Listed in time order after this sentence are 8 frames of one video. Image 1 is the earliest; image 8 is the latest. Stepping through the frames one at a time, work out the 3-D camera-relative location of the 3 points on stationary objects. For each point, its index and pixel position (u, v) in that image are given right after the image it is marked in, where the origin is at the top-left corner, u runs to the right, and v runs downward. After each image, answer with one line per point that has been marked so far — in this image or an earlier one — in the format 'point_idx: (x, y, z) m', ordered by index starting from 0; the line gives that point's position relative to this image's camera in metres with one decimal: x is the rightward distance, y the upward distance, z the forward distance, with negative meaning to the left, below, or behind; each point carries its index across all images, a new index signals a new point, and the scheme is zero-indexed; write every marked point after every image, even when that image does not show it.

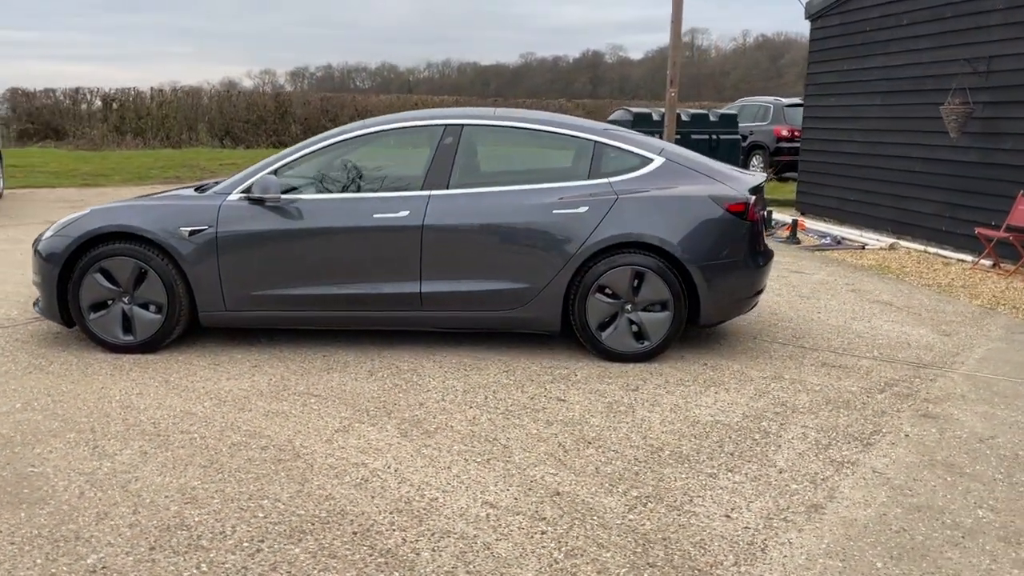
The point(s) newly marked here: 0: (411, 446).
0: (-0.4, -0.7, +3.8) m
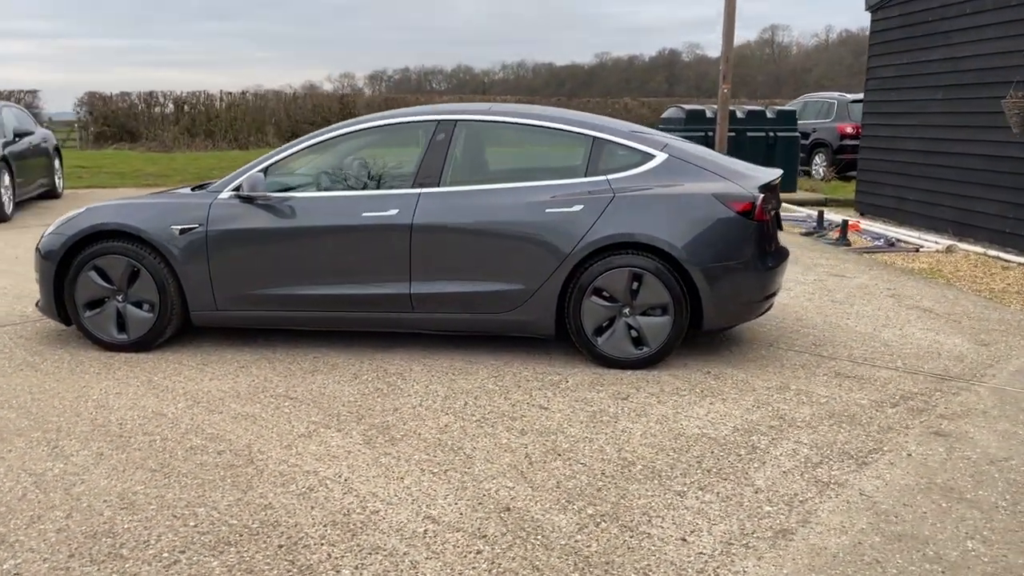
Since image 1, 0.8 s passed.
0: (-0.6, -0.7, +3.7) m
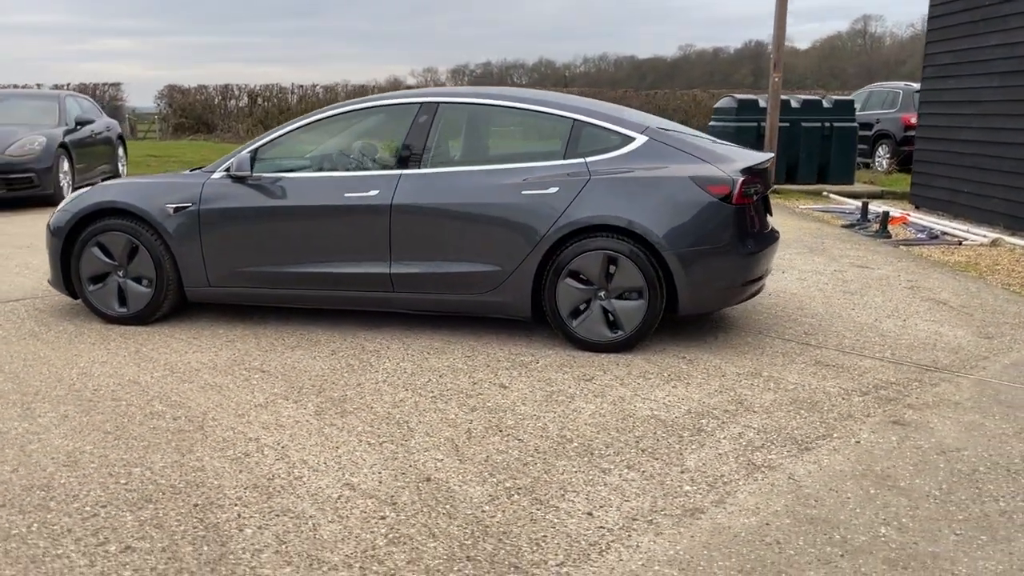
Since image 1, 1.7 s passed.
0: (-0.8, -0.6, +3.8) m
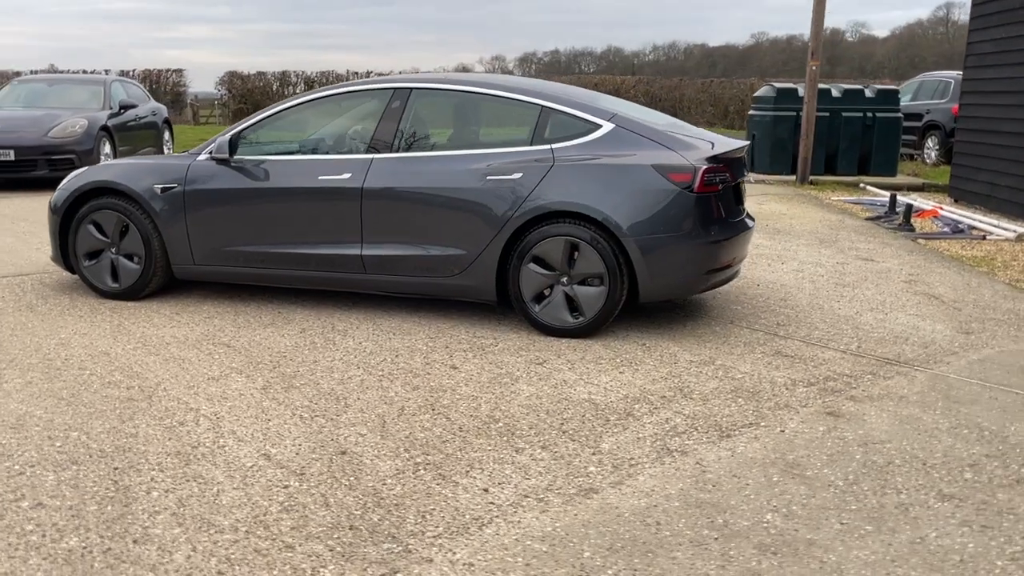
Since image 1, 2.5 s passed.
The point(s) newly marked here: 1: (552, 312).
0: (-1.1, -0.5, +3.9) m
1: (+0.2, -0.1, +4.9) m
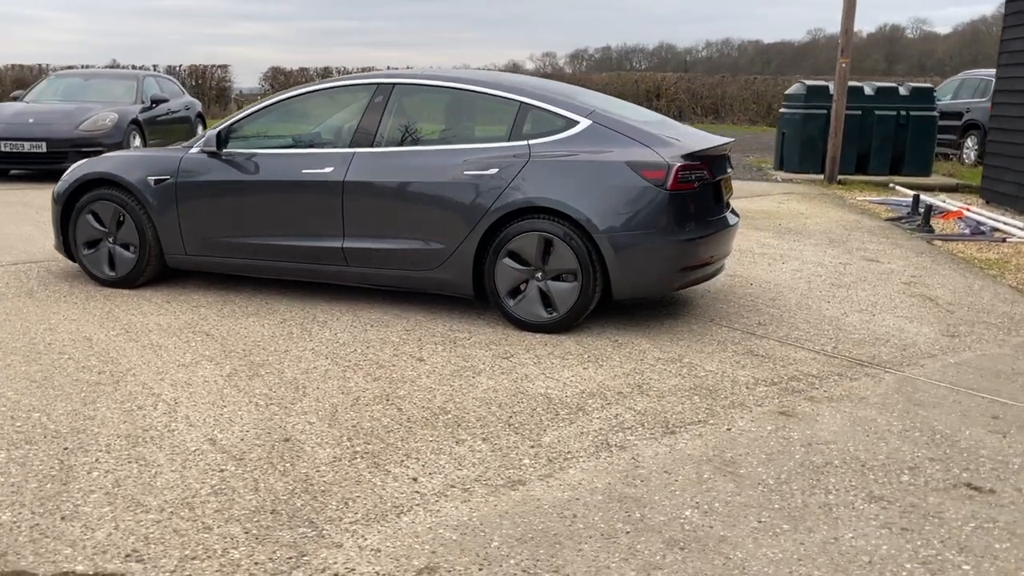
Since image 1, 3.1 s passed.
0: (-1.3, -0.4, +4.0) m
1: (+0.1, -0.1, +4.9) m
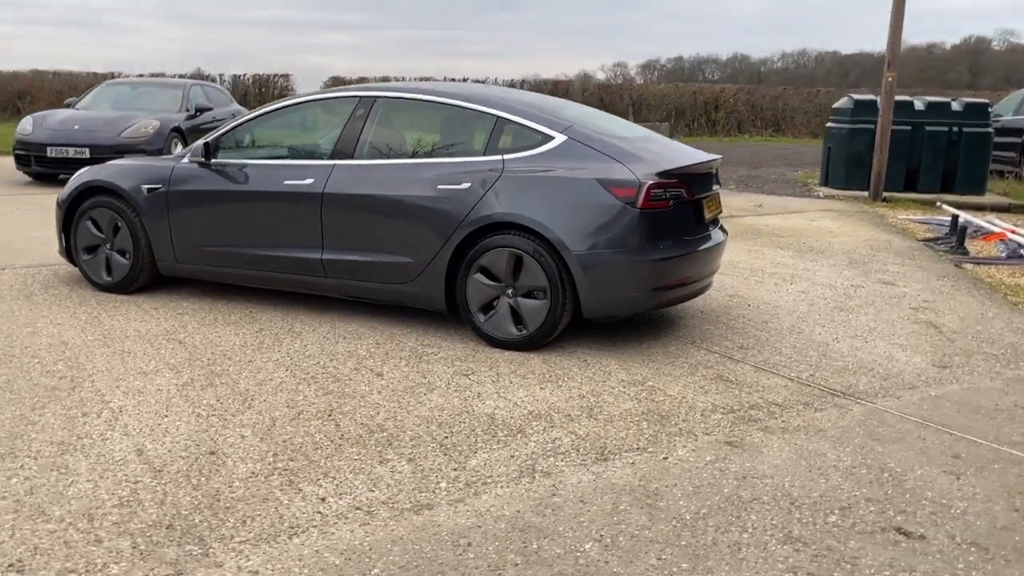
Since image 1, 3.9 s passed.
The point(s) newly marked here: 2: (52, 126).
0: (-1.5, -0.5, +4.1) m
1: (-0.1, -0.2, +4.9) m
2: (-5.8, +2.0, +11.6) m
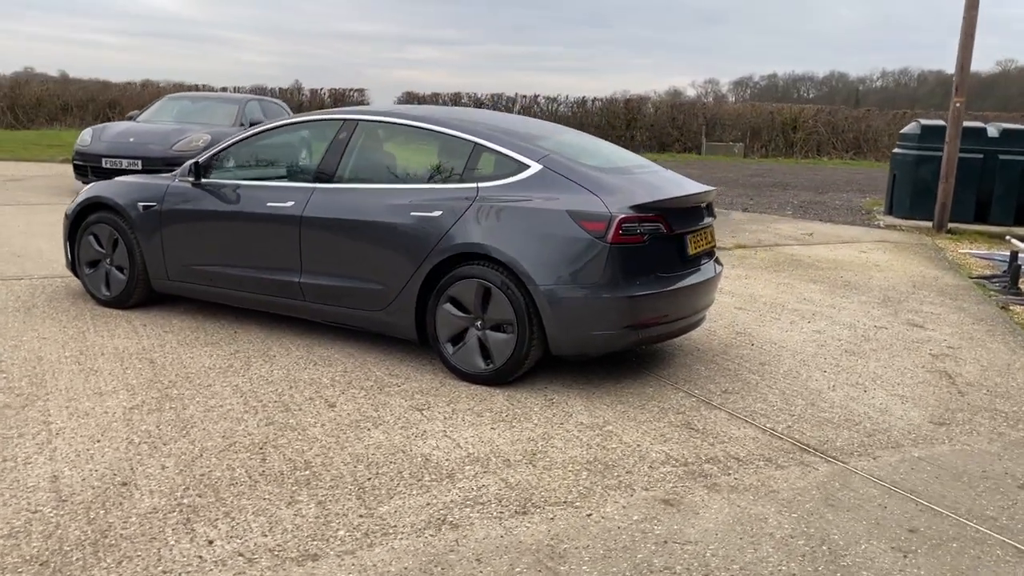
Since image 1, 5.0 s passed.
0: (-1.8, -0.6, +4.0) m
1: (-0.2, -0.4, +4.7) m
2: (-5.3, +2.0, +11.9) m
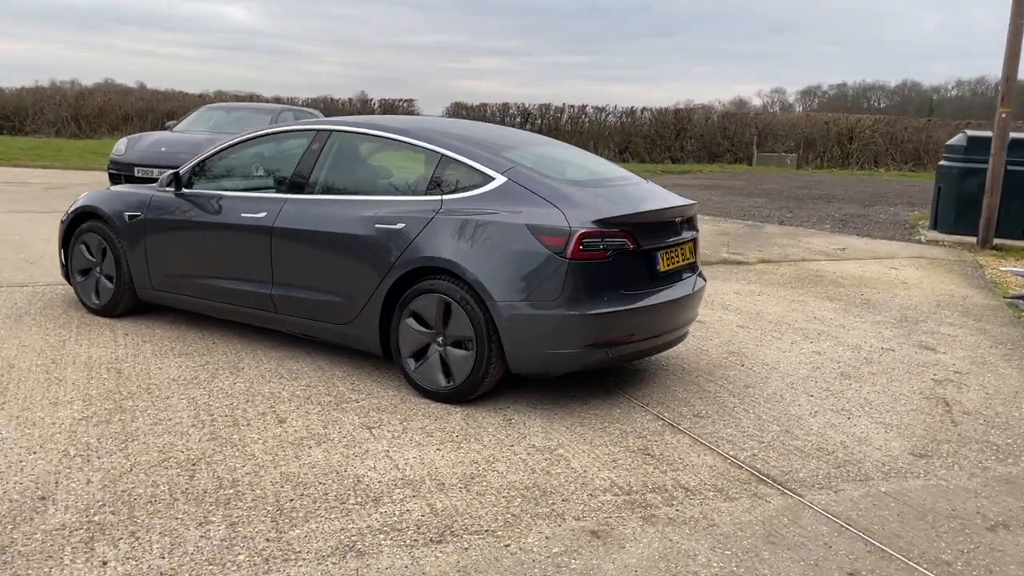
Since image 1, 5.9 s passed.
0: (-2.0, -0.6, +4.0) m
1: (-0.4, -0.4, +4.6) m
2: (-4.9, +1.9, +12.2) m
